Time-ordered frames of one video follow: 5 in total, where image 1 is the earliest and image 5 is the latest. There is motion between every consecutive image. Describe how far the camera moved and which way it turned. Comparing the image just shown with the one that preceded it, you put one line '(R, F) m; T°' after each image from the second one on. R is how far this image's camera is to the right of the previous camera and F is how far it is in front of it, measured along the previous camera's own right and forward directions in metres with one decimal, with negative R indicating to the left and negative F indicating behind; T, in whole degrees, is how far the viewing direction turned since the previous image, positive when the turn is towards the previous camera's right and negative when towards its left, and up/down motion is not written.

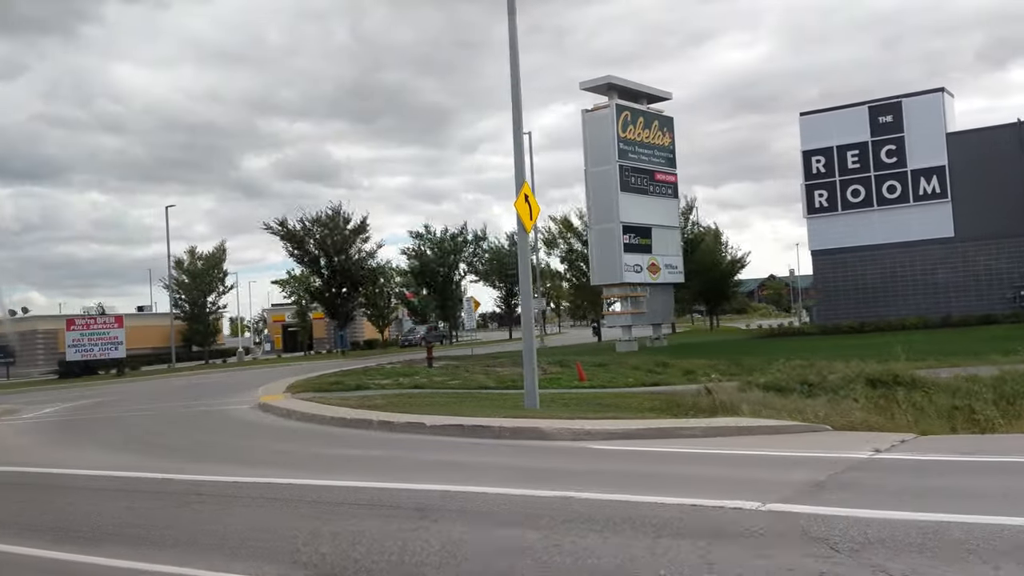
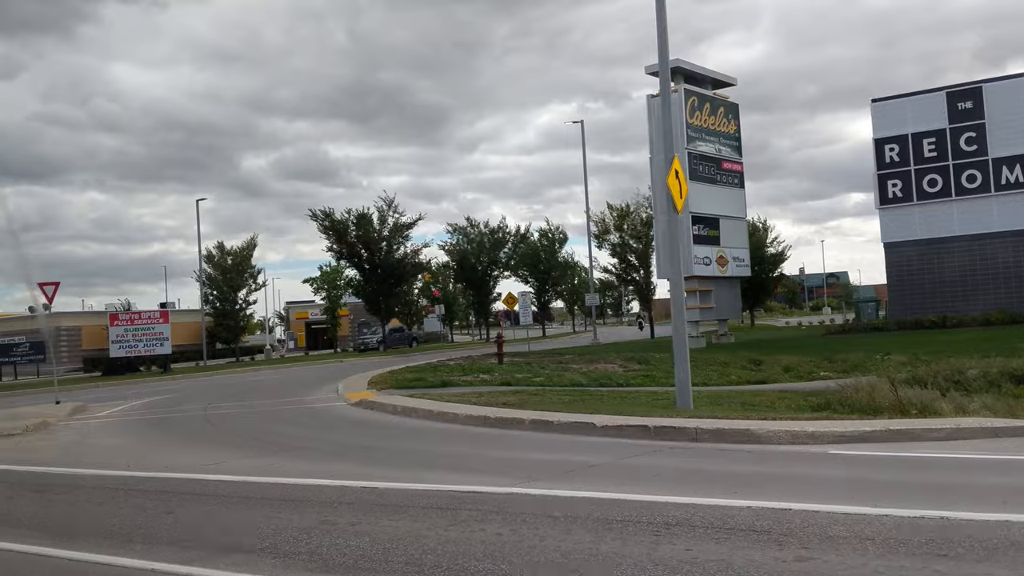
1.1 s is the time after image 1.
(-2.6, +1.6) m; 0°
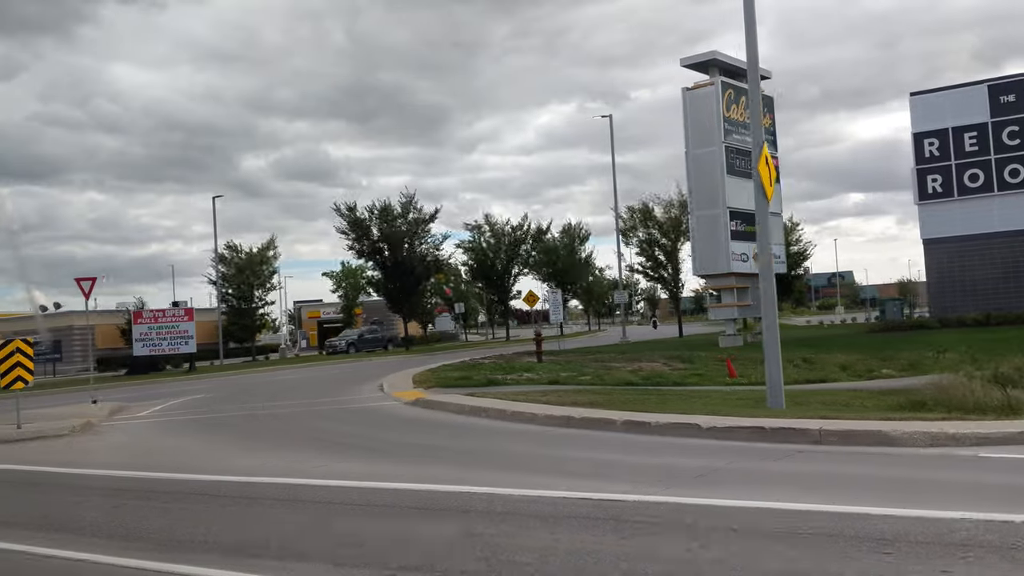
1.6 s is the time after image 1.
(-1.3, +0.8) m; 0°
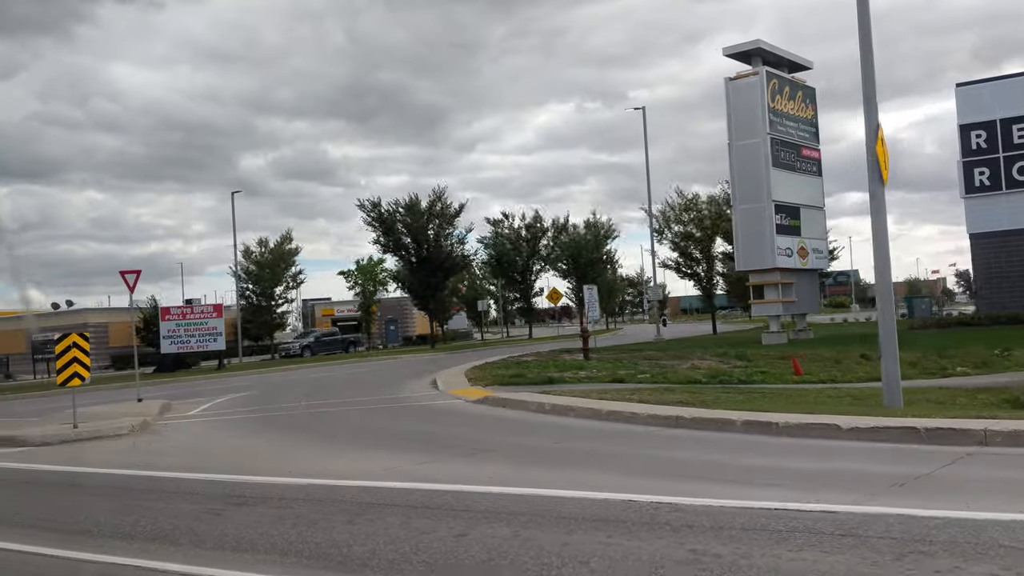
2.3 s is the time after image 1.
(-1.5, +0.9) m; 0°
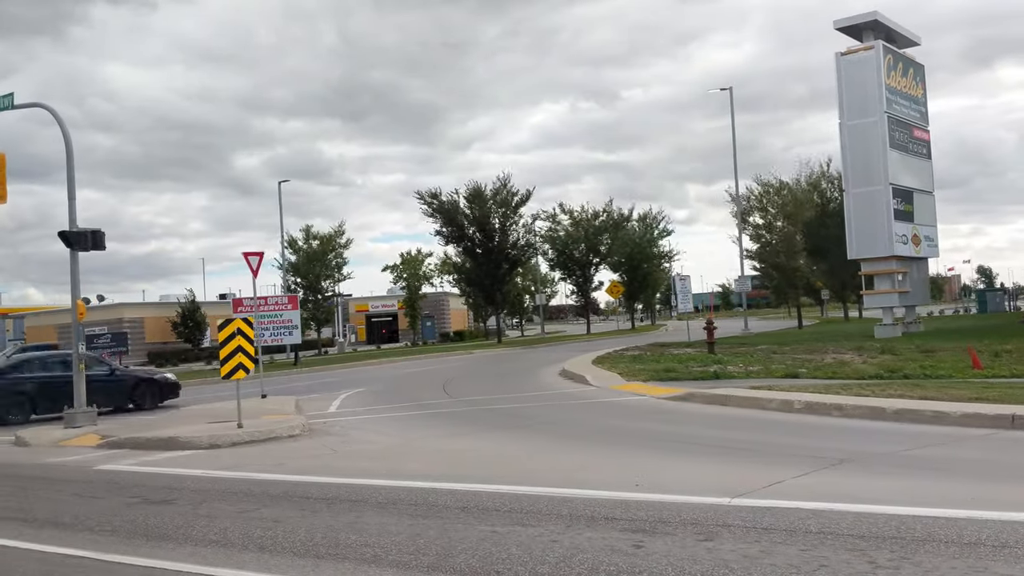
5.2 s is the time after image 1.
(-3.6, +2.1) m; 0°
